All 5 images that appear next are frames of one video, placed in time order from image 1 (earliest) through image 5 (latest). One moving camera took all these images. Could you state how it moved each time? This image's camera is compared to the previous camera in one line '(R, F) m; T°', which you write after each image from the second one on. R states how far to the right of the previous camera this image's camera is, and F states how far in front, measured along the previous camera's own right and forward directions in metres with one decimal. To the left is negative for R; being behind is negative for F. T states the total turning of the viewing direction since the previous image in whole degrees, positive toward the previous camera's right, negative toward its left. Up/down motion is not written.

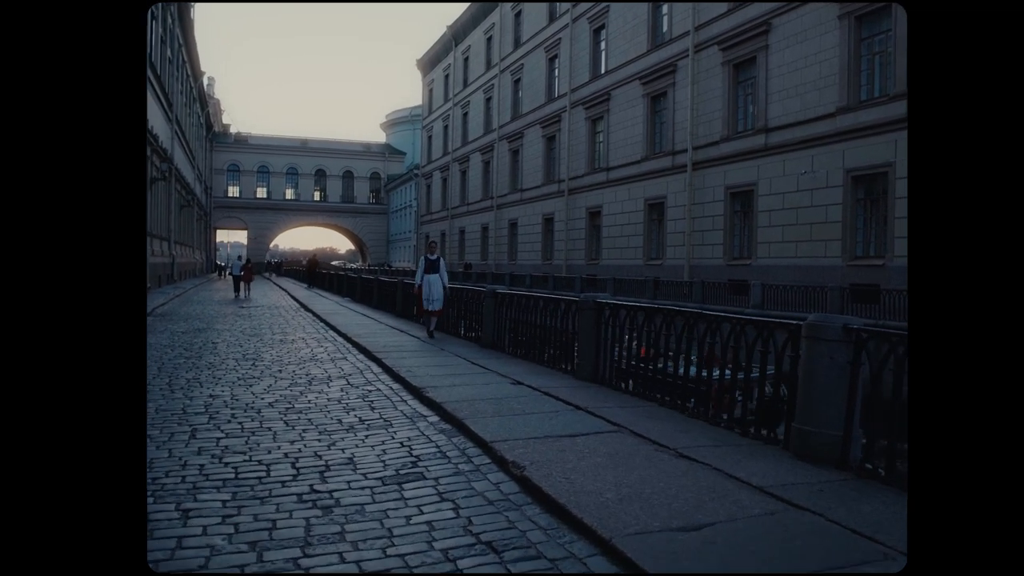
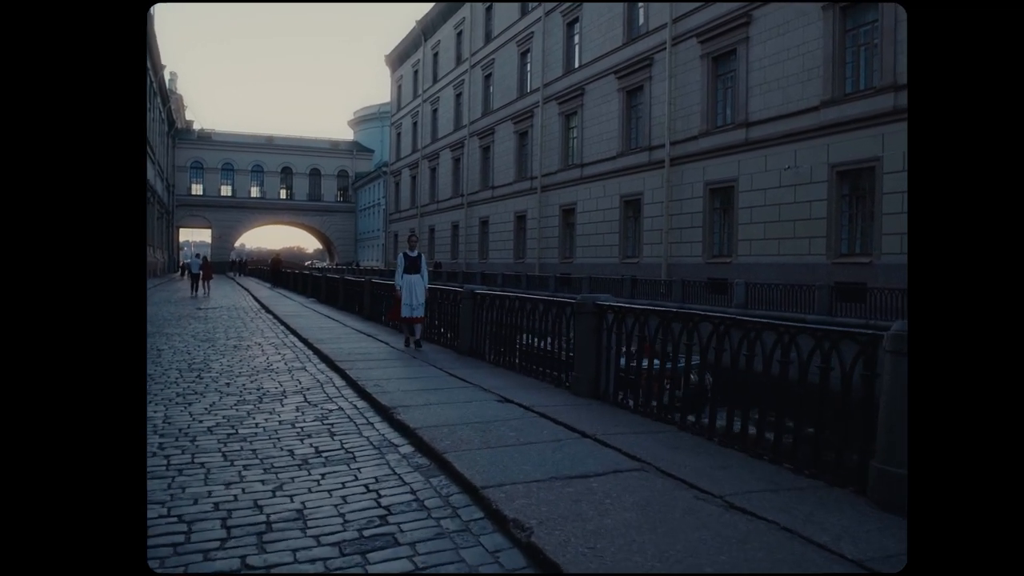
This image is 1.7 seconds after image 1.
(-0.1, +0.9) m; +2°
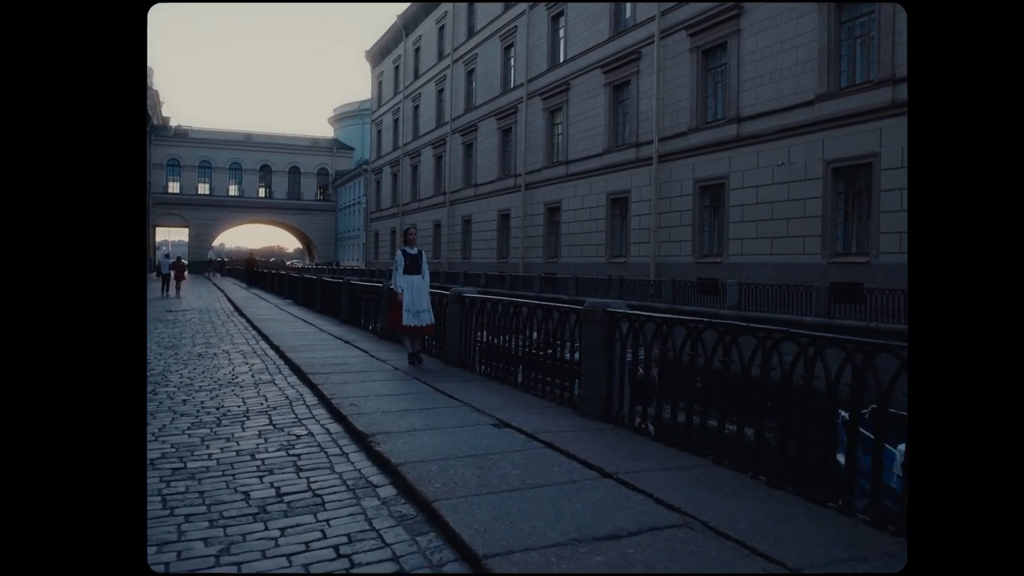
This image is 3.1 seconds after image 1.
(-0.1, +0.7) m; +1°
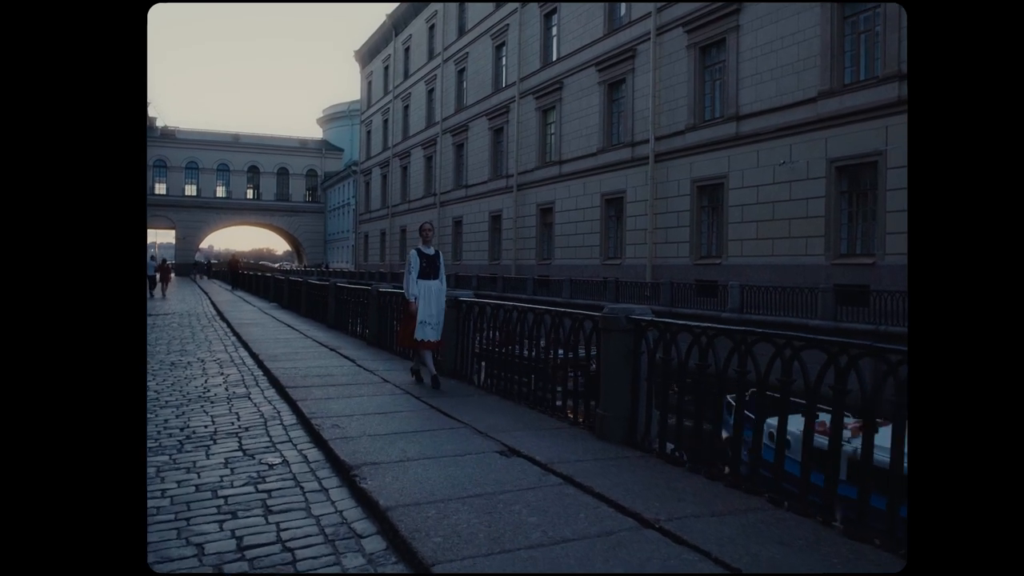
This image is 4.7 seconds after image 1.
(-0.1, +0.6) m; +1°
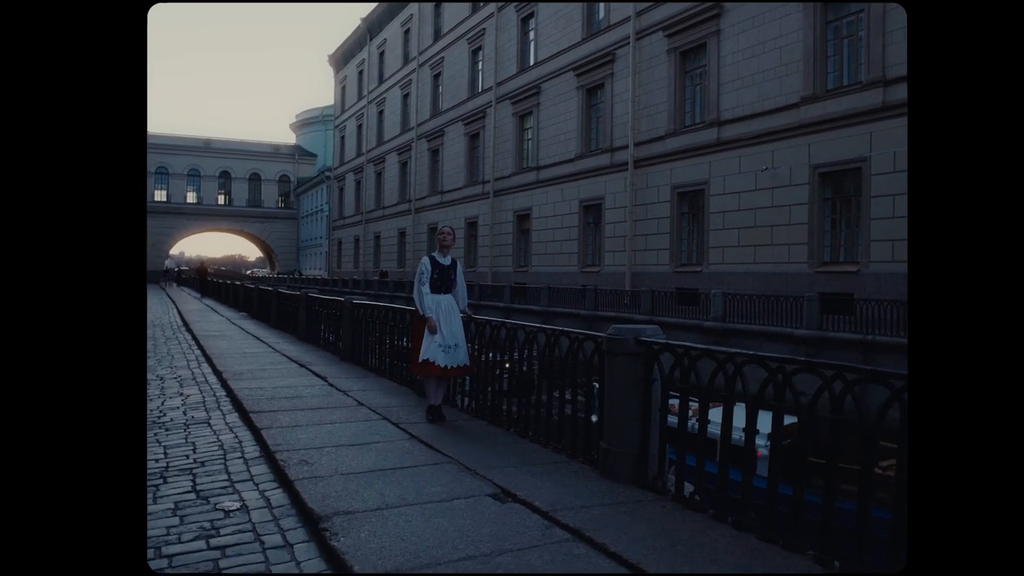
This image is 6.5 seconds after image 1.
(-0.1, +0.5) m; +2°
